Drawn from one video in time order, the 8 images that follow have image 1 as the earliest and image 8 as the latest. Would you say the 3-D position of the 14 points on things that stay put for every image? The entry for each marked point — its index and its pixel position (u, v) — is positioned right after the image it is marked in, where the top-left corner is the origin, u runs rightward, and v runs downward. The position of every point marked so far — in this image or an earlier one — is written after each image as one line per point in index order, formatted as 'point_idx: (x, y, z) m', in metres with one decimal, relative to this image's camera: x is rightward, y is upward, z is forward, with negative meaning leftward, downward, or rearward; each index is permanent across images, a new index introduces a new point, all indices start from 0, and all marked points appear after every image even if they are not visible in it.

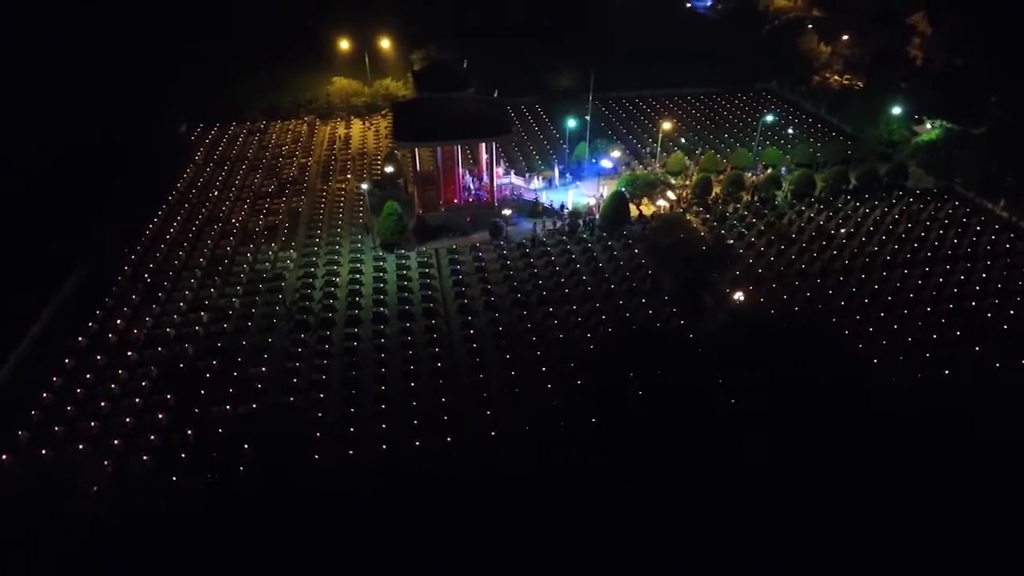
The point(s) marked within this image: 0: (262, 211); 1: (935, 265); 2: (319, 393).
0: (-6.3, +2.0, +18.1) m
1: (+9.9, +0.5, +16.7) m
2: (-3.5, -1.9, +12.8) m
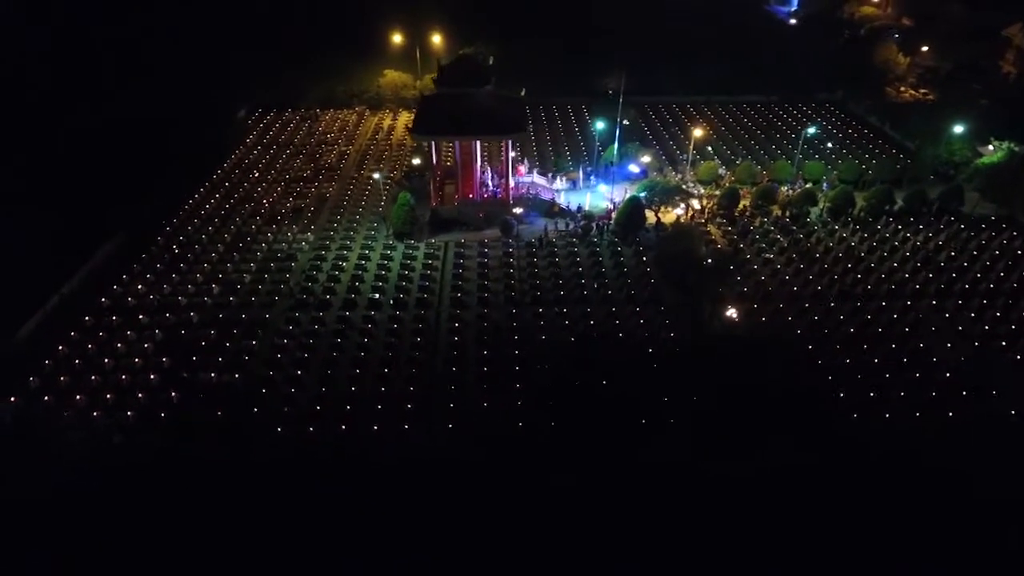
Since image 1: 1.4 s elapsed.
0: (-5.8, +2.5, +19.0) m
1: (+9.9, -0.2, +15.5) m
2: (-4.0, -1.5, +13.4) m
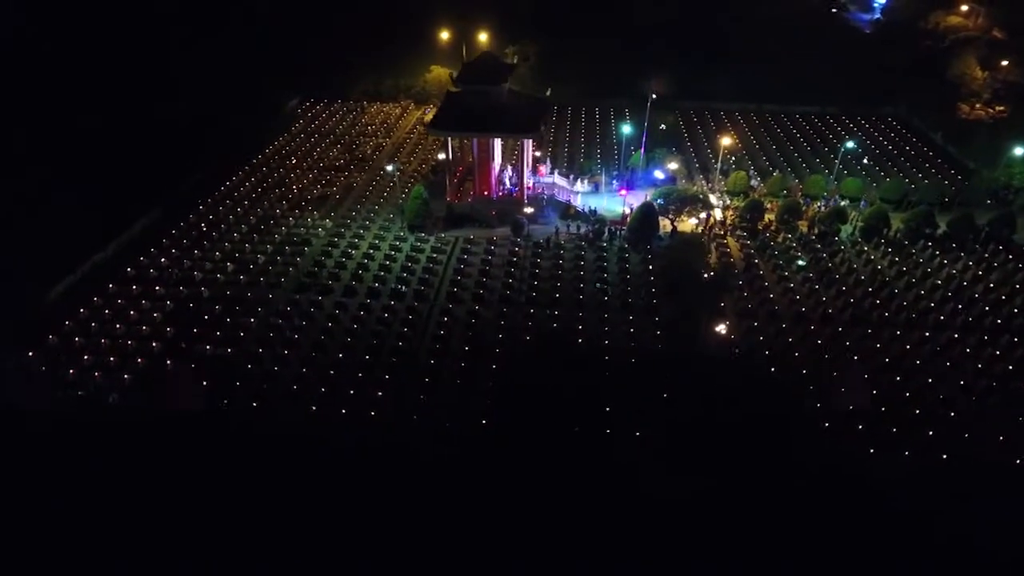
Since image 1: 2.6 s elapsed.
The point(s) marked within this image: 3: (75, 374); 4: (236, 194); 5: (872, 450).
0: (-5.2, +2.9, +19.7) m
1: (+9.7, -0.9, +14.3) m
2: (-4.4, -1.2, +13.9) m
3: (-8.1, -1.6, +13.3) m
4: (-7.4, +2.5, +19.1) m
5: (+6.0, -2.7, +11.9) m
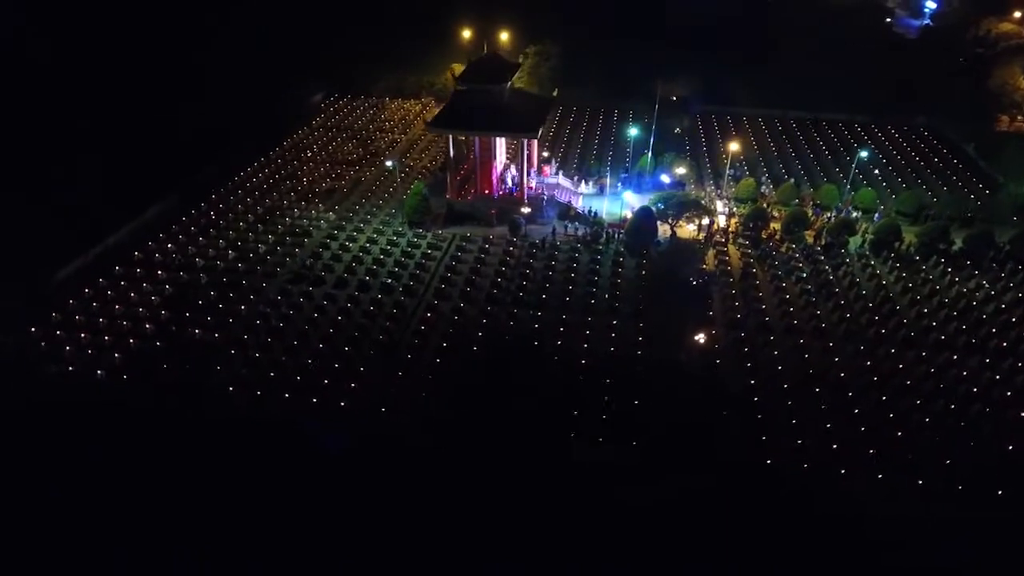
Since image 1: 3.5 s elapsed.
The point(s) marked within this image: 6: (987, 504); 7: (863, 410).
0: (-5.0, +3.2, +20.1) m
1: (+9.3, -1.3, +13.5) m
2: (-4.9, -1.0, +14.3) m
3: (-8.6, -1.2, +13.9) m
4: (-7.2, +2.8, +19.6) m
5: (+5.3, -2.9, +11.5) m
6: (+7.3, -3.3, +10.9) m
7: (+6.1, -2.1, +12.5) m
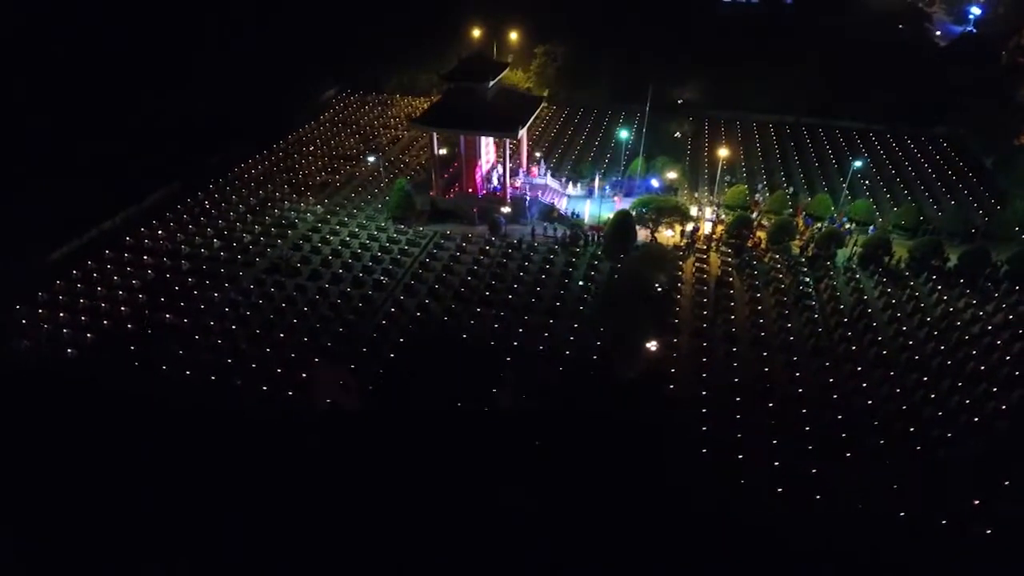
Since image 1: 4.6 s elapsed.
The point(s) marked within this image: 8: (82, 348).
0: (-5.2, +3.4, +20.4) m
1: (+8.3, -1.7, +12.8) m
2: (-5.7, -0.7, +14.6) m
3: (-9.4, -0.9, +14.5) m
4: (-7.5, +3.2, +20.1) m
5: (+4.1, -3.1, +11.1) m
6: (+6.1, -3.5, +10.4) m
7: (+5.1, -2.3, +12.0) m
8: (-8.5, -1.2, +14.1) m
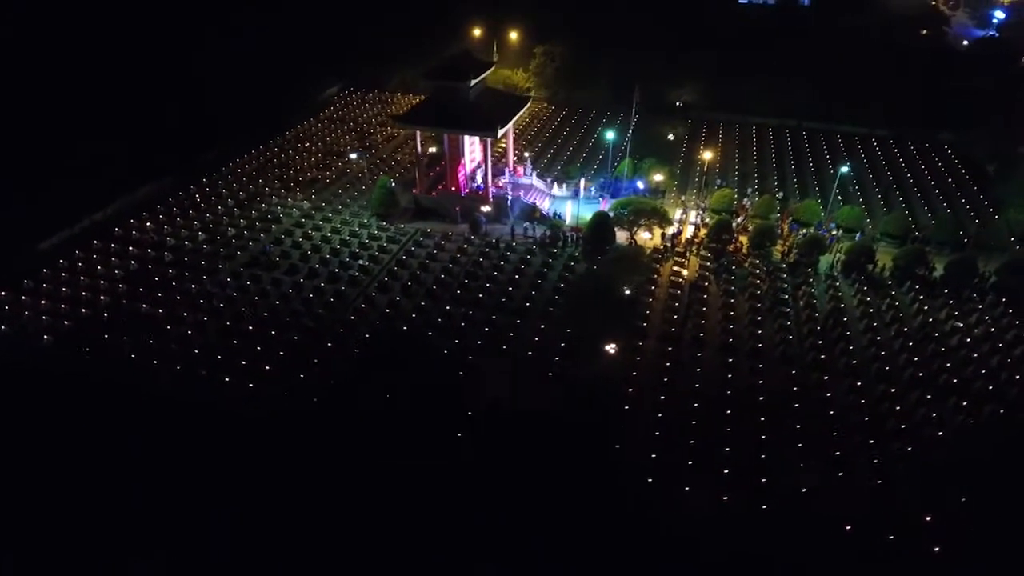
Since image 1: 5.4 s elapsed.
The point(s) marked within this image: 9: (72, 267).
0: (-5.5, +3.5, +20.6) m
1: (+7.6, -1.9, +12.4) m
2: (-6.3, -0.6, +14.8) m
3: (-10.1, -0.6, +14.9) m
4: (-7.8, +3.4, +20.4) m
5: (+3.2, -3.2, +10.8) m
6: (+5.1, -3.7, +10.1) m
7: (+4.3, -2.4, +11.8) m
8: (-9.2, -0.9, +14.4) m
9: (-10.0, +0.5, +16.4) m
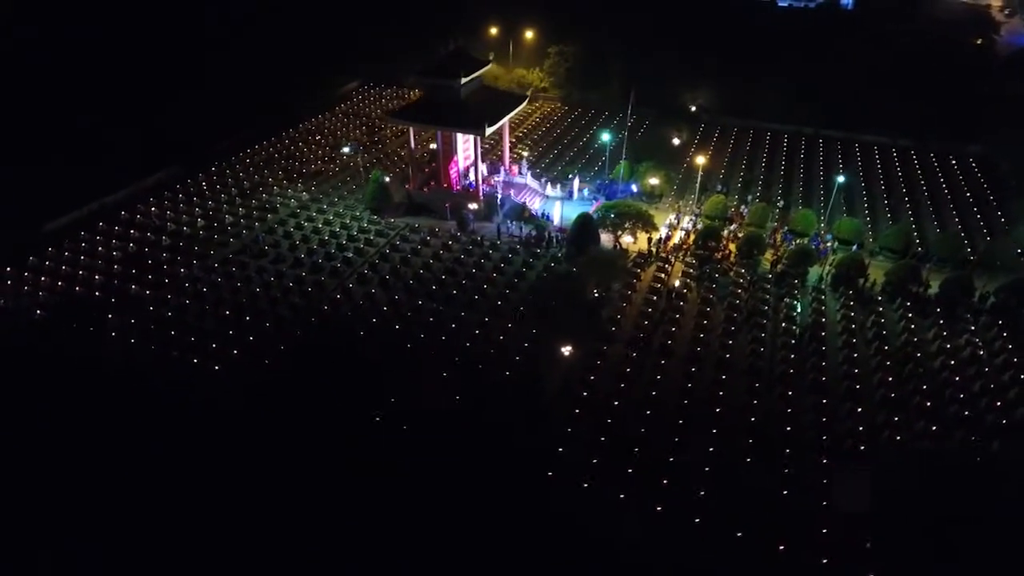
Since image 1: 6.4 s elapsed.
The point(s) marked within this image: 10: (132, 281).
0: (-5.4, +3.8, +21.0) m
1: (+6.7, -2.2, +11.8) m
2: (-6.9, -0.2, +15.3) m
3: (-10.6, -0.1, +15.6) m
4: (-7.7, +3.7, +21.0) m
5: (+2.2, -3.3, +10.6) m
6: (+4.0, -3.8, +9.7) m
7: (+3.3, -2.6, +11.4) m
8: (-9.8, -0.5, +15.1) m
9: (-10.4, +1.0, +17.1) m
10: (-8.5, +0.2, +16.0) m
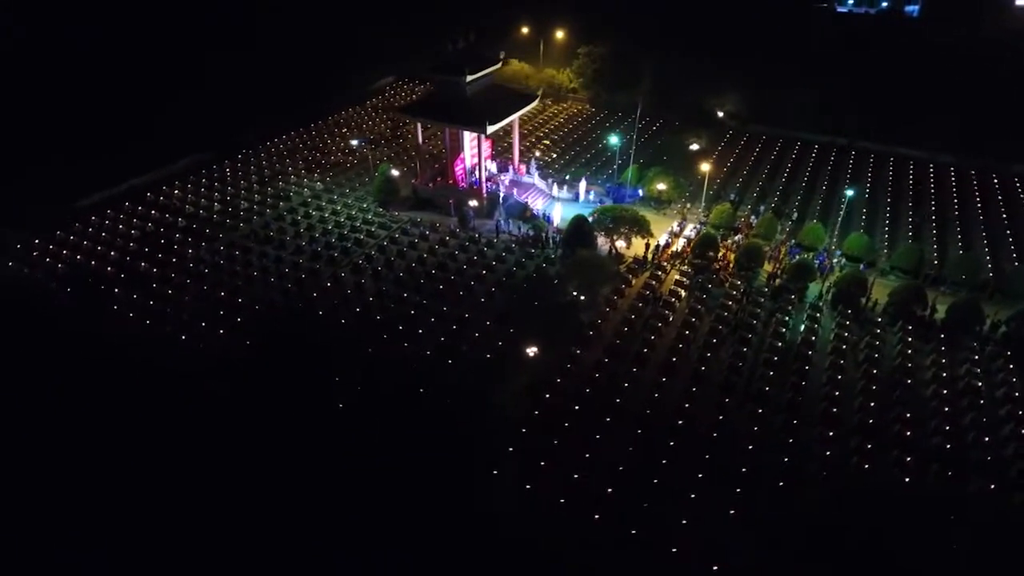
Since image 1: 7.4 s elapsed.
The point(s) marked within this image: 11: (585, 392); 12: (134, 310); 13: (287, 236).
0: (-4.9, +4.1, +21.4) m
1: (+5.9, -2.5, +11.1) m
2: (-7.1, +0.2, +15.9) m
3: (-10.8, +0.6, +16.6) m
4: (-7.2, +4.2, +21.6) m
5: (+1.3, -3.3, +10.3) m
6: (+2.9, -4.0, +9.2) m
7: (+2.5, -2.7, +11.0) m
8: (-10.0, +0.1, +16.0) m
9: (-10.4, +1.6, +18.0) m
10: (-8.6, +0.7, +16.7) m
11: (+1.3, -1.8, +12.4) m
12: (-7.9, -0.5, +15.0) m
13: (-5.4, +1.3, +17.4) m
